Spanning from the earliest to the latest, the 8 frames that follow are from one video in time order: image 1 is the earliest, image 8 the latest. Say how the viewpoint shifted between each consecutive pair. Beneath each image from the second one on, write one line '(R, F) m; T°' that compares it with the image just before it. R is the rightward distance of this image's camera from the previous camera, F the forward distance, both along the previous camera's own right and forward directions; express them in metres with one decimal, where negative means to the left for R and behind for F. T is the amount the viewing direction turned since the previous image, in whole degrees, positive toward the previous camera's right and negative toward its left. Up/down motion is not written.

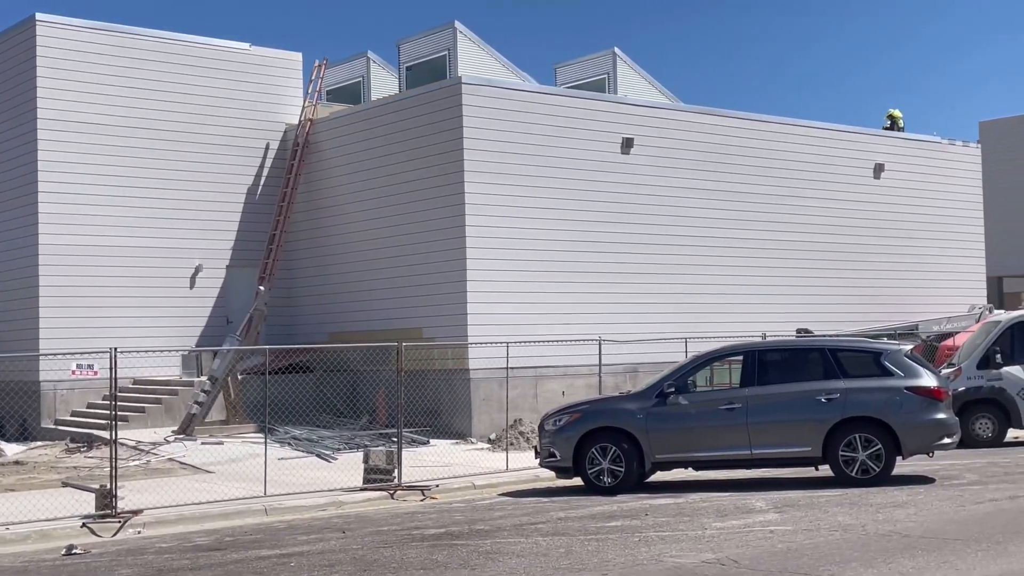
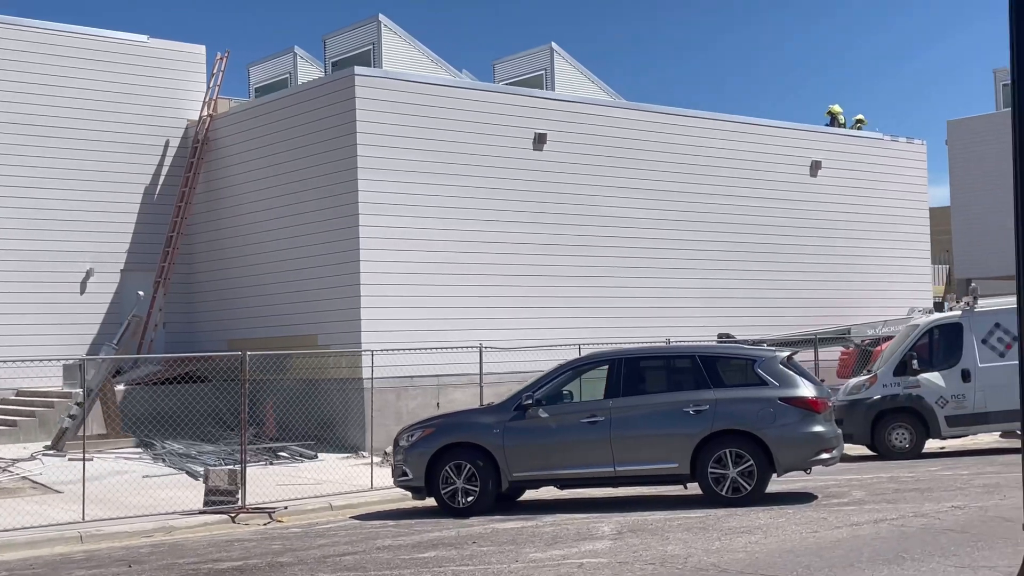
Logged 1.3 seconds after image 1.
(+1.5, +1.0) m; +1°
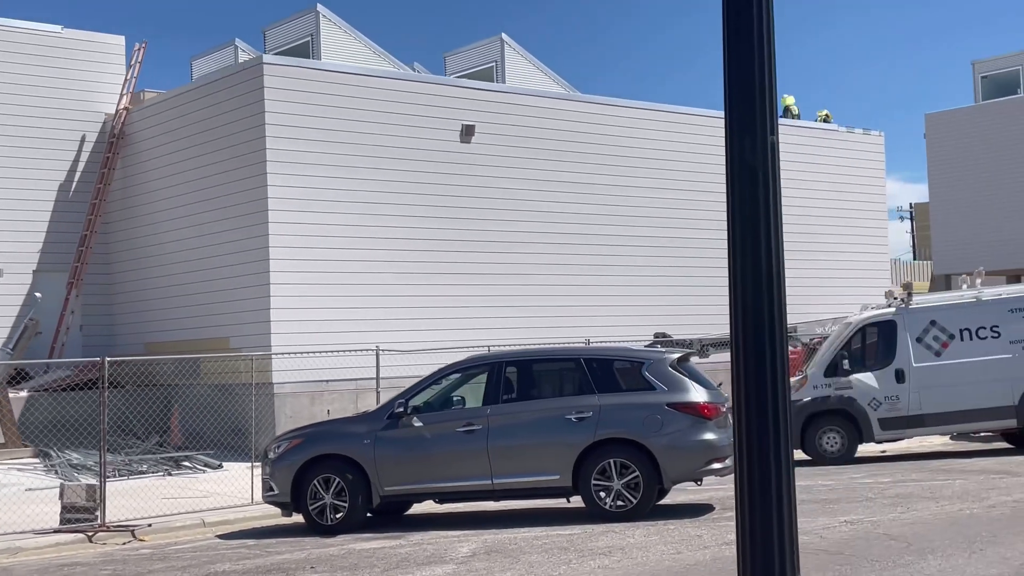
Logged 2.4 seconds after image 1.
(+1.2, +0.8) m; 0°
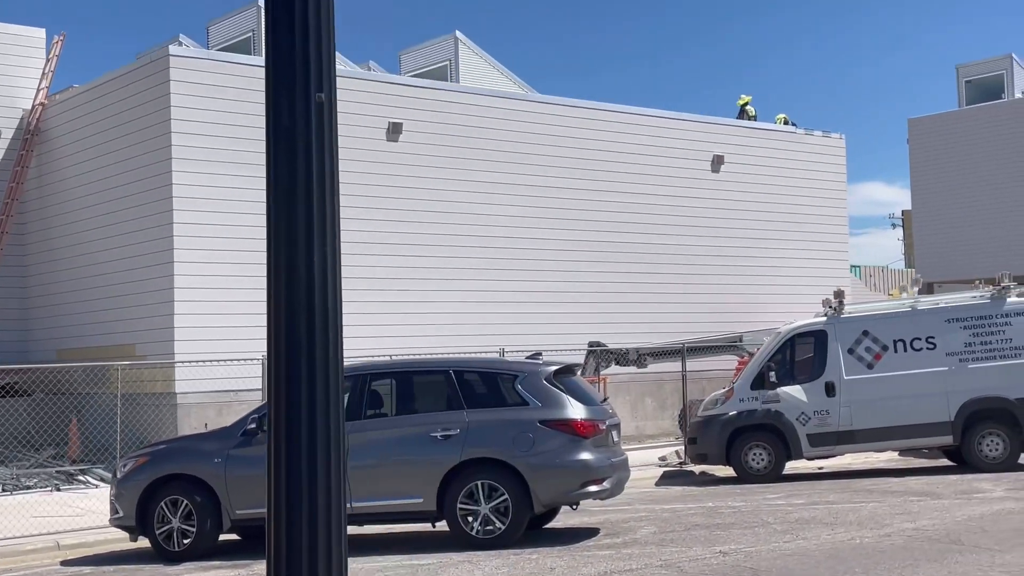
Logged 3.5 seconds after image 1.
(+1.2, +0.8) m; 0°
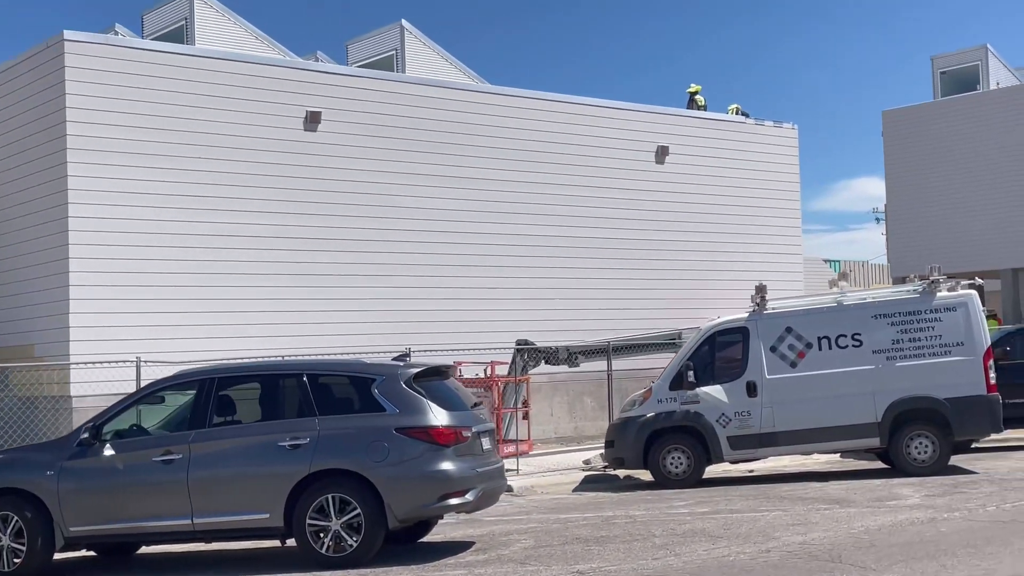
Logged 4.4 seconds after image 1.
(+1.1, +0.7) m; 0°
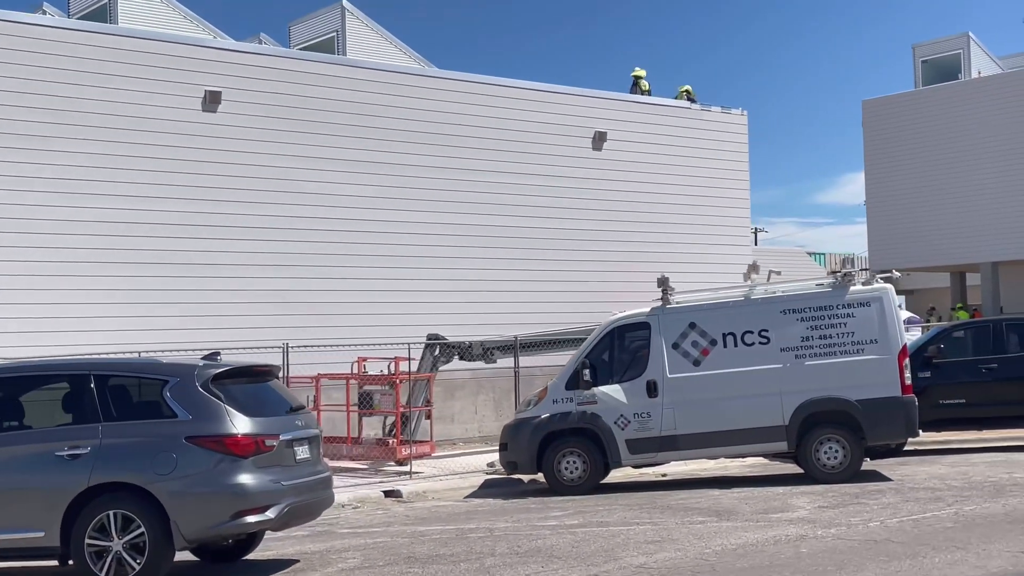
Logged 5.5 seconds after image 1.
(+1.4, +0.9) m; 0°
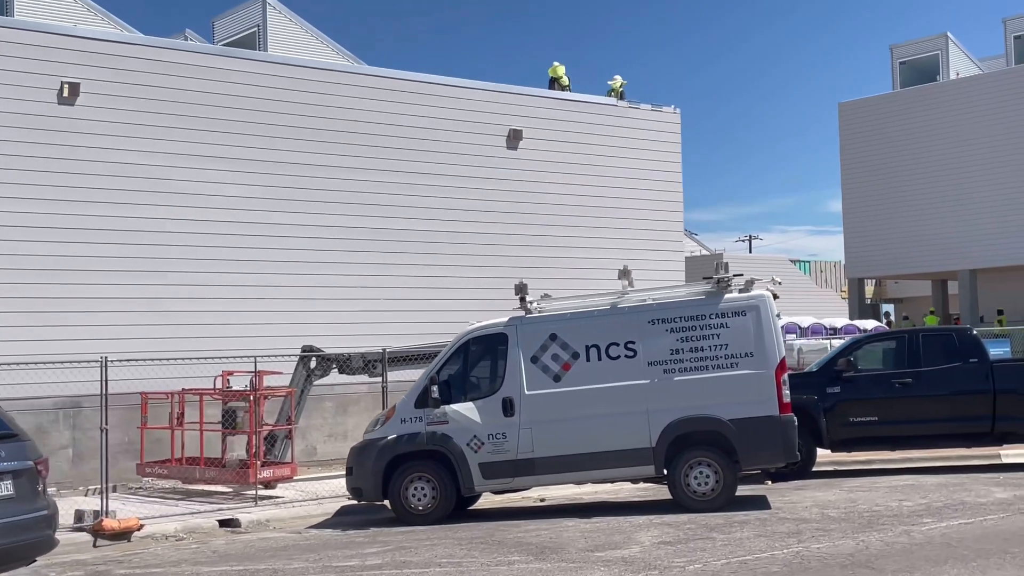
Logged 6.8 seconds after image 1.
(+1.8, +1.2) m; 0°
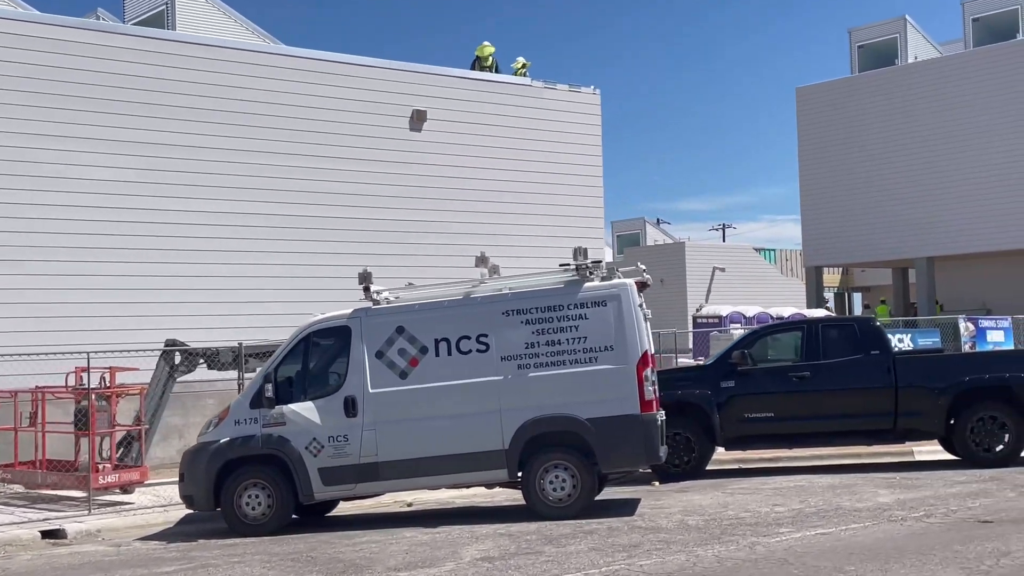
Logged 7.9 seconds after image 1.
(+1.4, +0.9) m; +1°
